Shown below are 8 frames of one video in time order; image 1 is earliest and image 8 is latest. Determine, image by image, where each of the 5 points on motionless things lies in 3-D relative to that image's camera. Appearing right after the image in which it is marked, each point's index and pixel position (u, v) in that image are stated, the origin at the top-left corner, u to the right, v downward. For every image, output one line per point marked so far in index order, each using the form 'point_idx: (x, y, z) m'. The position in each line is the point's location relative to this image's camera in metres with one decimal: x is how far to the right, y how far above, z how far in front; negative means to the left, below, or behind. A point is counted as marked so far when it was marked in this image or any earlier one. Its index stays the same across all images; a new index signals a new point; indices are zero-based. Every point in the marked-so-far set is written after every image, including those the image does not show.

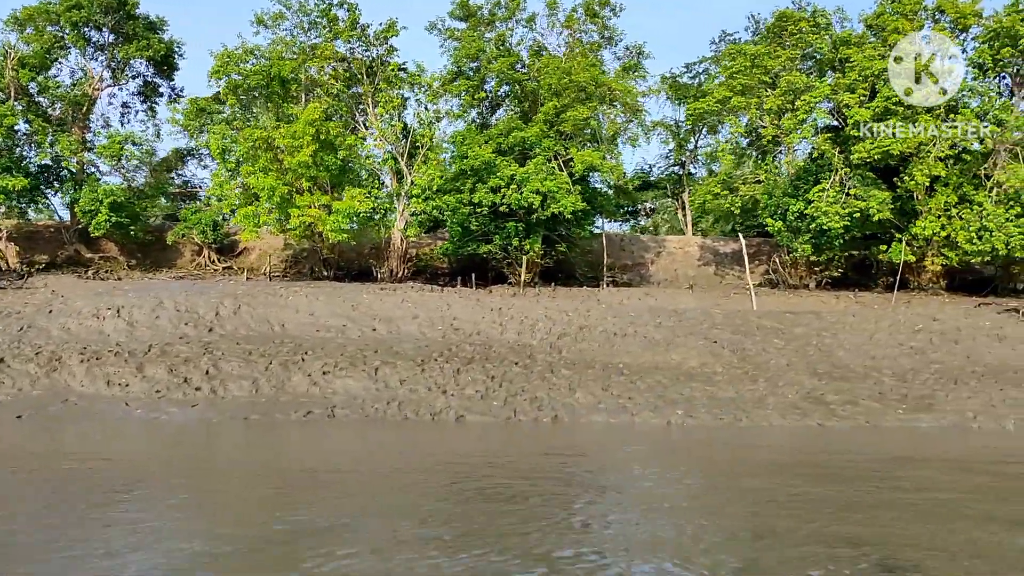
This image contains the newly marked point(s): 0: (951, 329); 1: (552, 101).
0: (+7.6, -0.7, +17.5) m
1: (+0.7, +3.6, +19.2) m
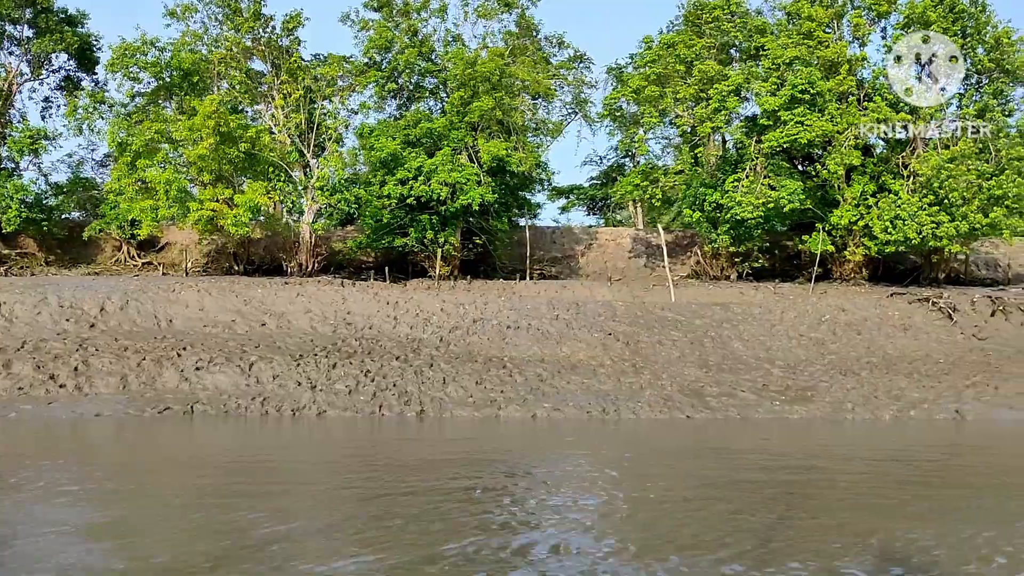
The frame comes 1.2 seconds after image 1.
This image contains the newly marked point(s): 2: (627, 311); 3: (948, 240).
0: (+5.9, -0.5, +17.2) m
1: (-1.1, +3.7, +19.0) m
2: (+1.9, -0.4, +16.9) m
3: (+8.0, +0.9, +18.6) m
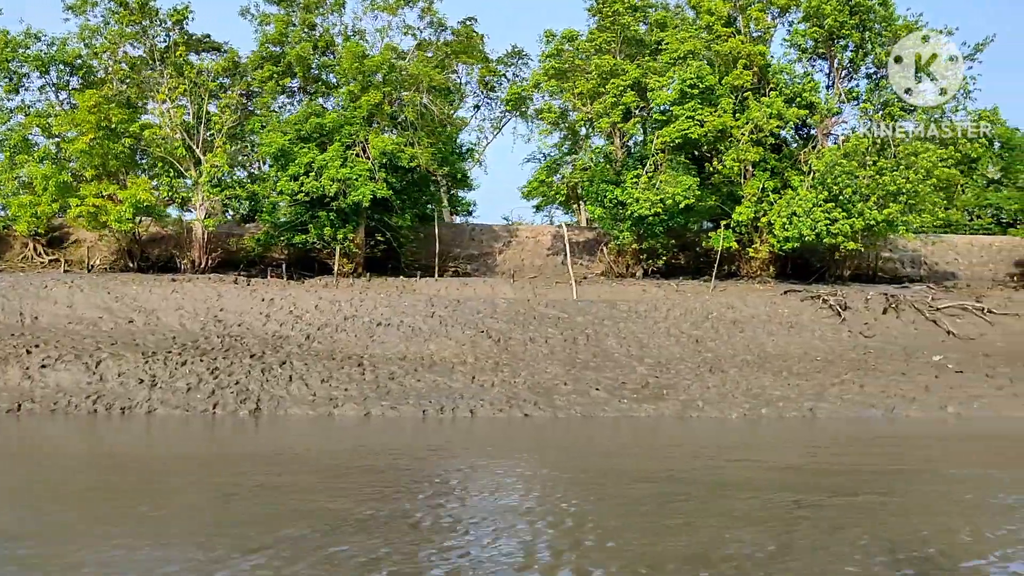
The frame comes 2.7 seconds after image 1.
0: (+3.9, -0.5, +17.0) m
1: (-3.0, +3.8, +18.7) m
2: (-0.1, -0.3, +16.6) m
3: (+6.0, +0.9, +18.3) m
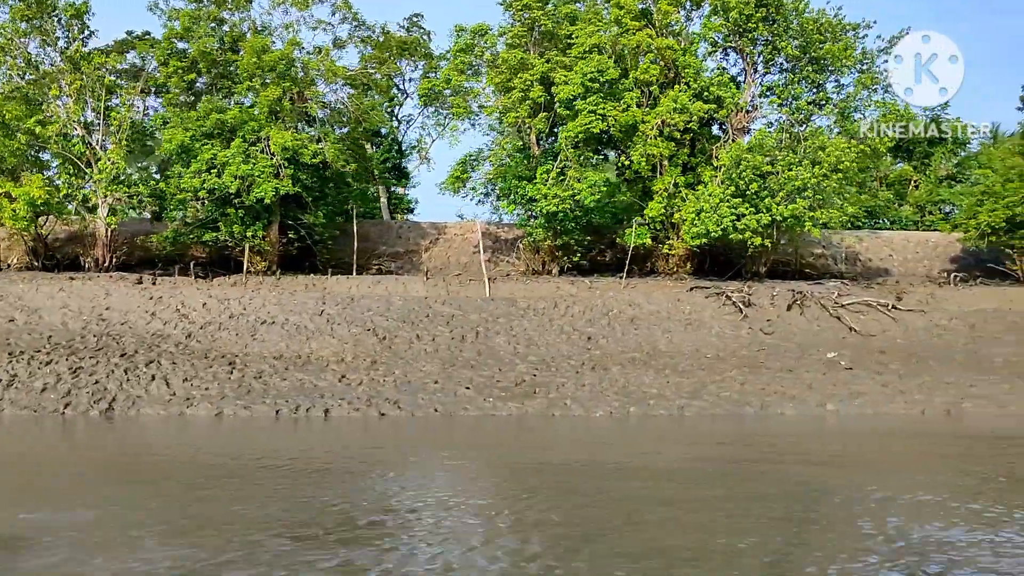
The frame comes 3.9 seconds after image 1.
0: (+2.2, -0.4, +16.8) m
1: (-4.8, +3.8, +18.5) m
2: (-1.8, -0.3, +16.4) m
3: (+4.3, +1.0, +18.1) m
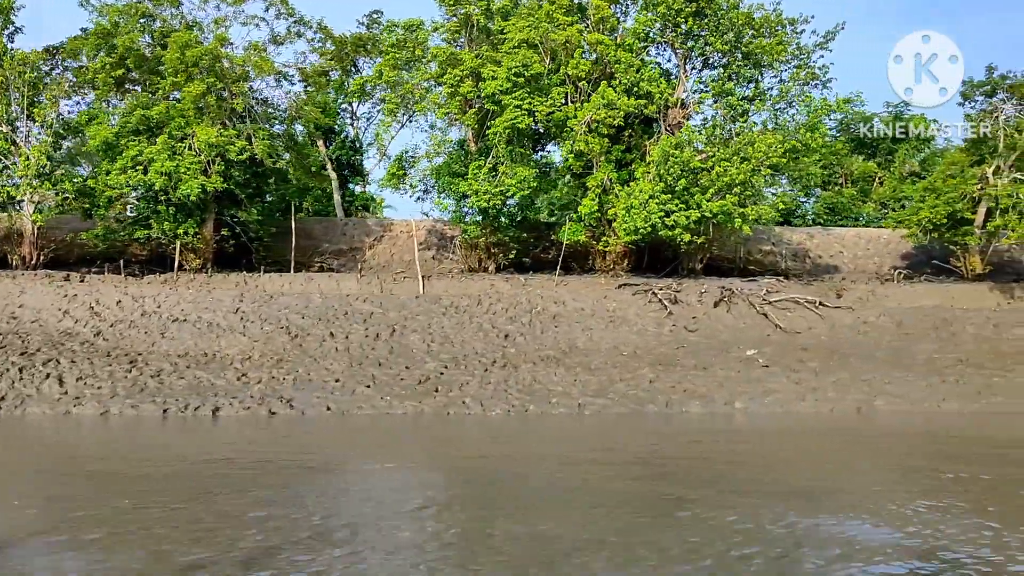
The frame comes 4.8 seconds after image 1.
0: (+0.9, -0.4, +16.6) m
1: (-6.1, +3.9, +18.3) m
2: (-3.1, -0.3, +16.2) m
3: (+3.0, +1.1, +17.9) m
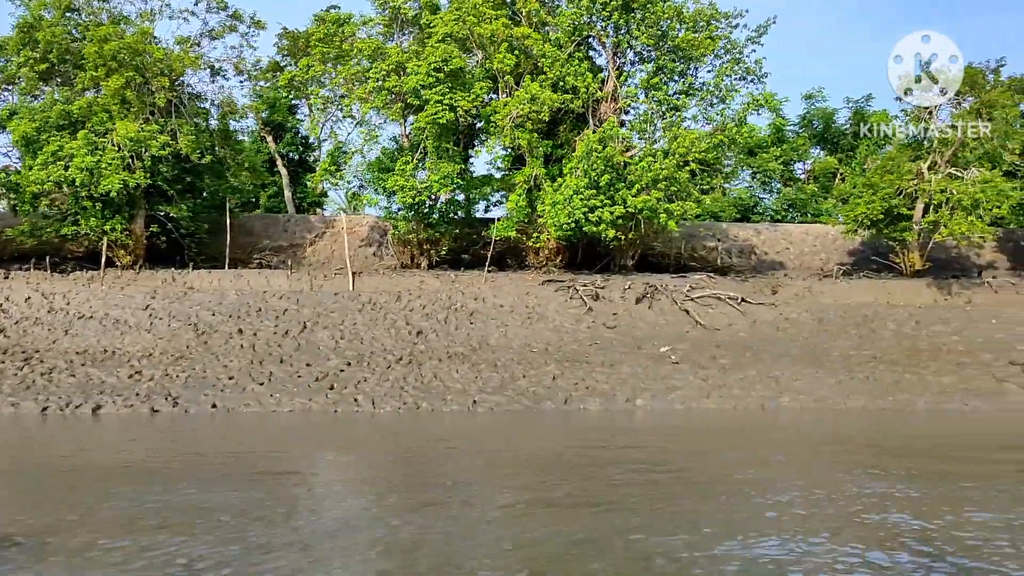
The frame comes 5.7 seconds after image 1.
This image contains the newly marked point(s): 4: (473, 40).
0: (-0.4, -0.3, +16.5) m
1: (-7.5, +3.9, +18.1) m
2: (-4.5, -0.2, +16.1) m
3: (+1.7, +1.1, +17.8) m
4: (-0.7, +4.6, +18.6) m
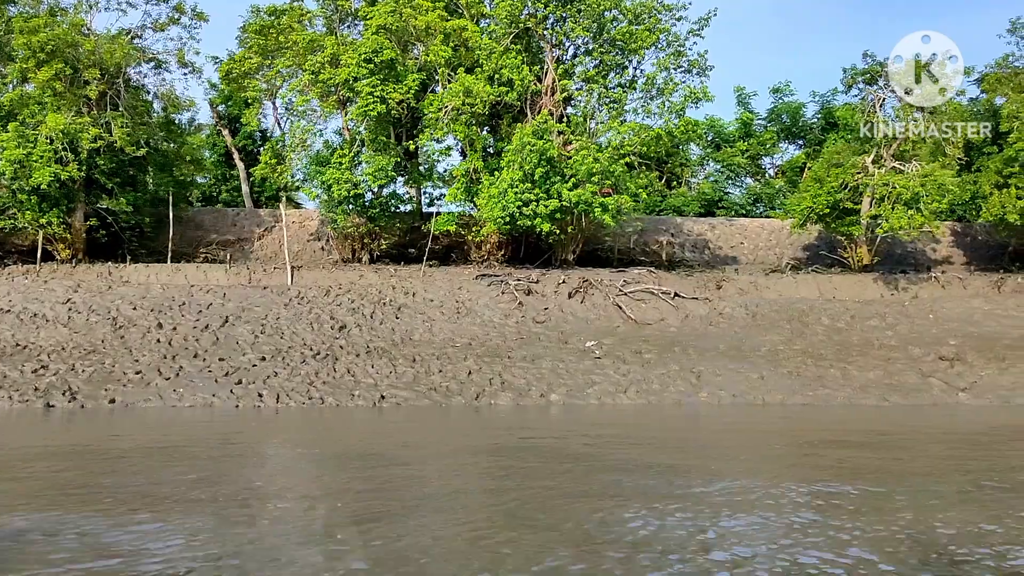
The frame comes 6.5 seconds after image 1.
0: (-1.6, -0.2, +16.3) m
1: (-8.6, +4.0, +17.9) m
2: (-5.6, -0.1, +15.9) m
3: (+0.5, +1.2, +17.6) m
4: (-1.9, +4.7, +18.4) m
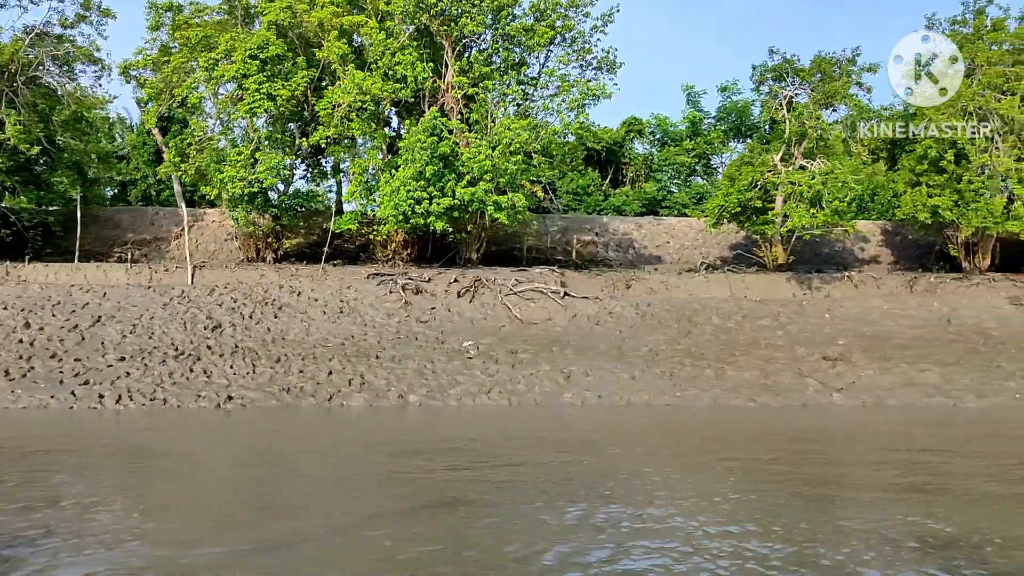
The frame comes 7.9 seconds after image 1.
0: (-3.4, -0.2, +16.1) m
1: (-10.5, +4.0, +17.7) m
2: (-7.4, -0.1, +15.7) m
3: (-1.3, +1.2, +17.4) m
4: (-3.7, +4.7, +18.2) m
